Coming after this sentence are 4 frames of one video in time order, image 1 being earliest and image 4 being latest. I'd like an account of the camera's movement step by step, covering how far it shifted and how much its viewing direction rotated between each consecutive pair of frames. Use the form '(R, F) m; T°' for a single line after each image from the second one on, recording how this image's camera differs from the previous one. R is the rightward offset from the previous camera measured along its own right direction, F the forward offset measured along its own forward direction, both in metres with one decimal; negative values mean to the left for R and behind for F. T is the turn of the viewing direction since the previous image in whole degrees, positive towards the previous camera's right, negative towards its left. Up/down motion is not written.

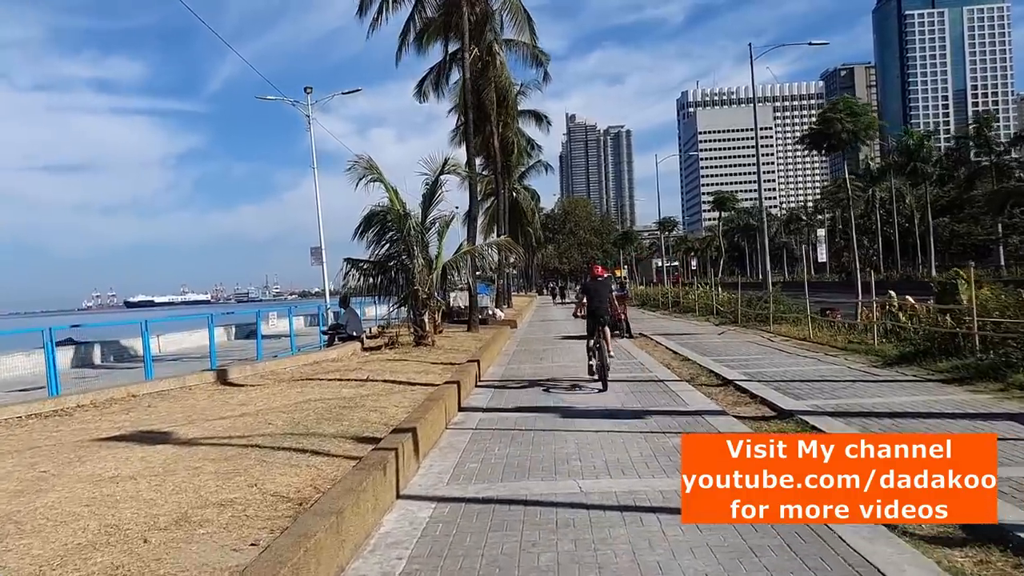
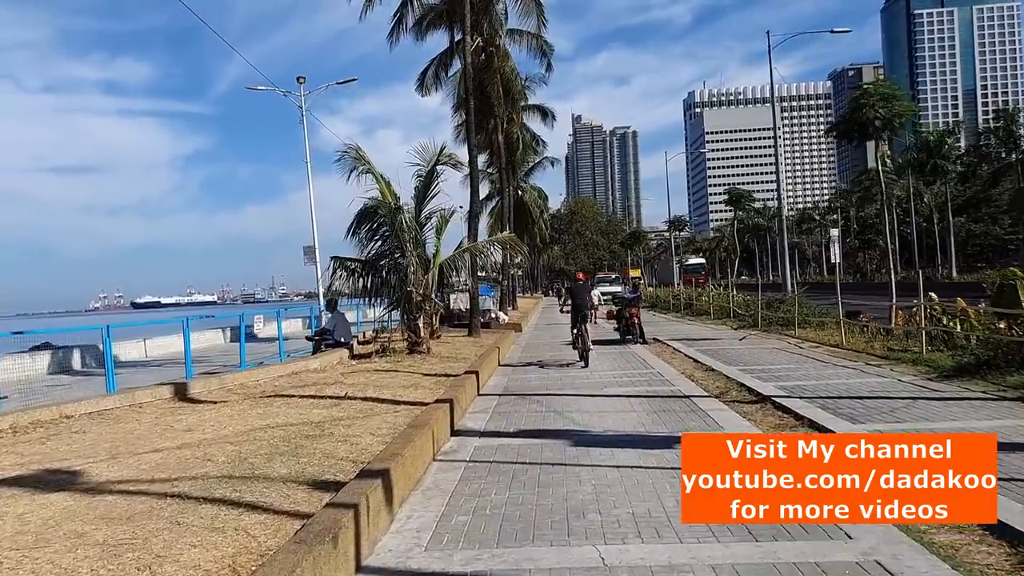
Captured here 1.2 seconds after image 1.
(+0.1, +1.6) m; -1°
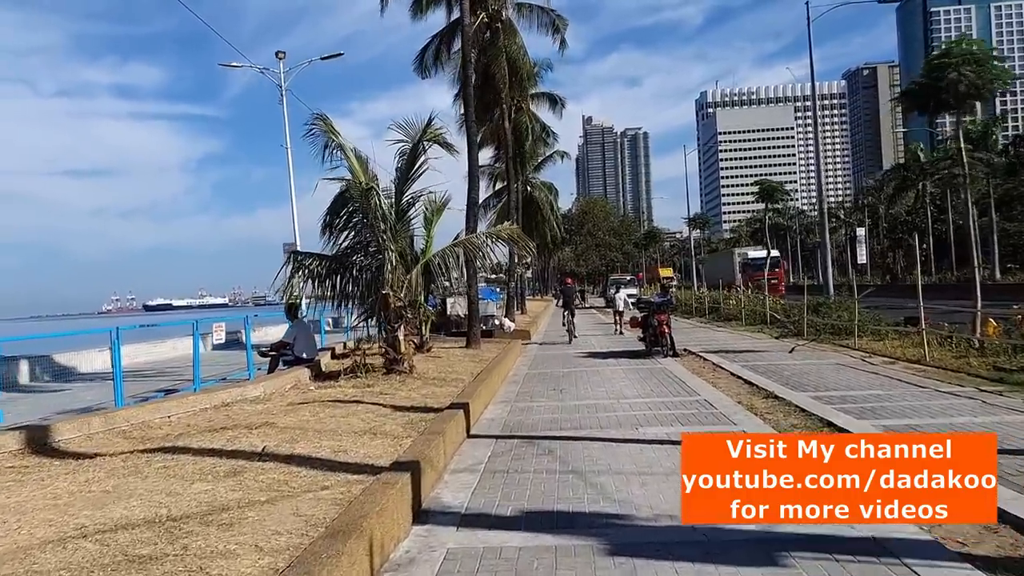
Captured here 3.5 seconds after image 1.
(+0.1, +3.3) m; -1°
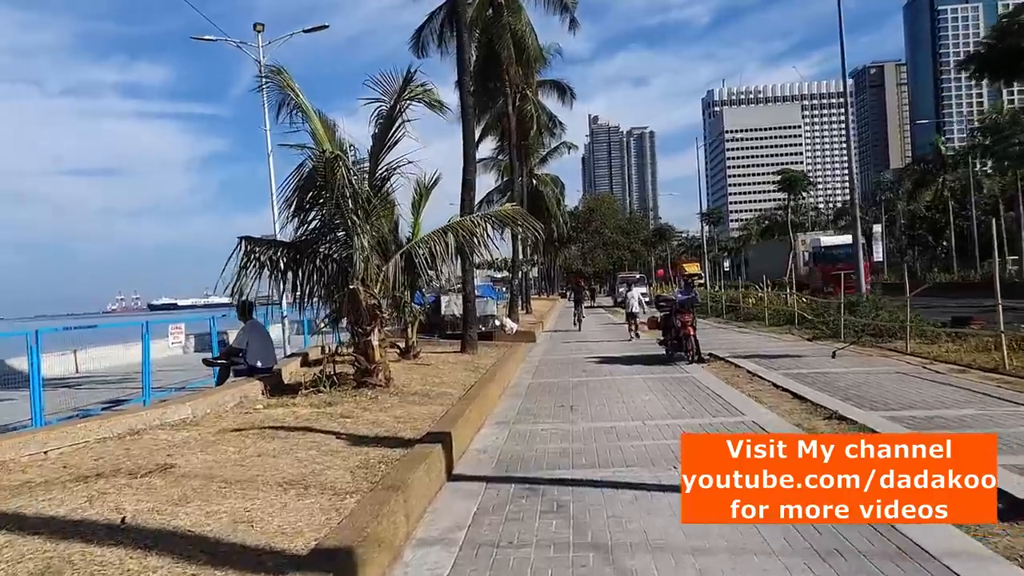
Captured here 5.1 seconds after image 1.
(+0.1, +2.3) m; 0°
